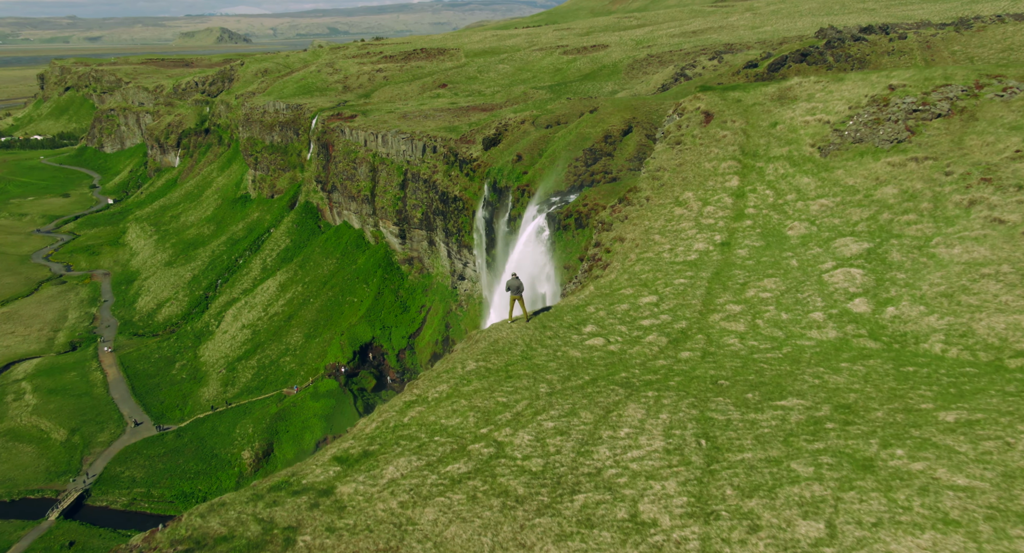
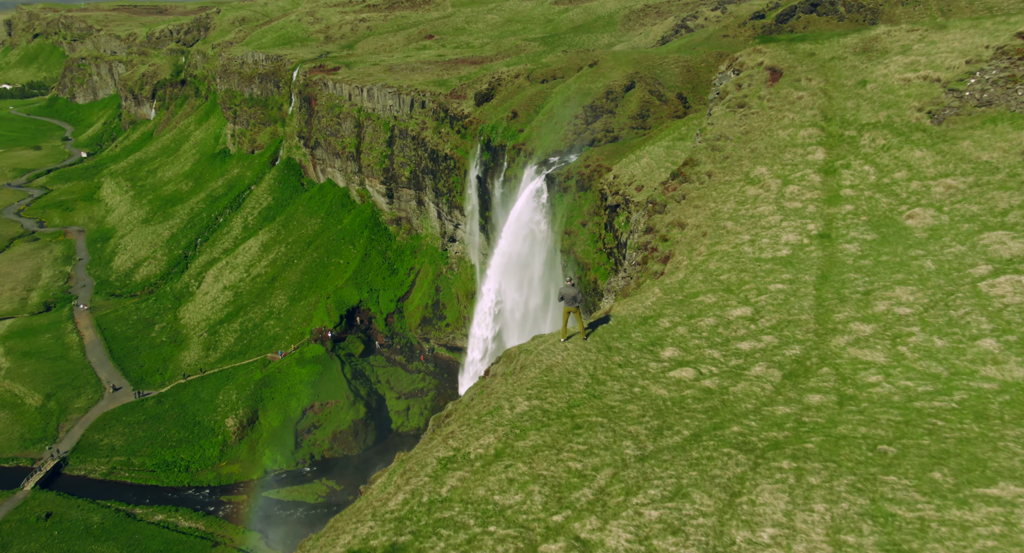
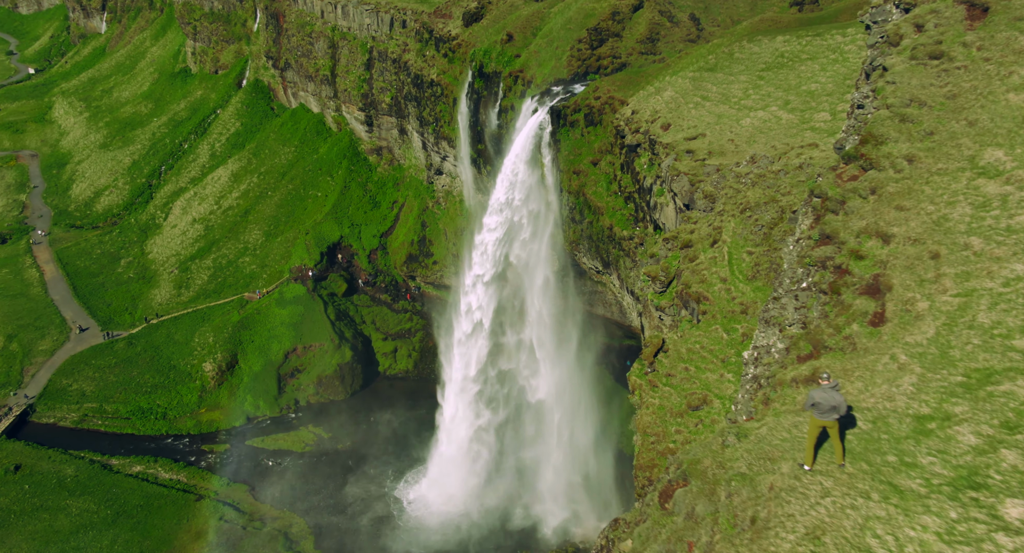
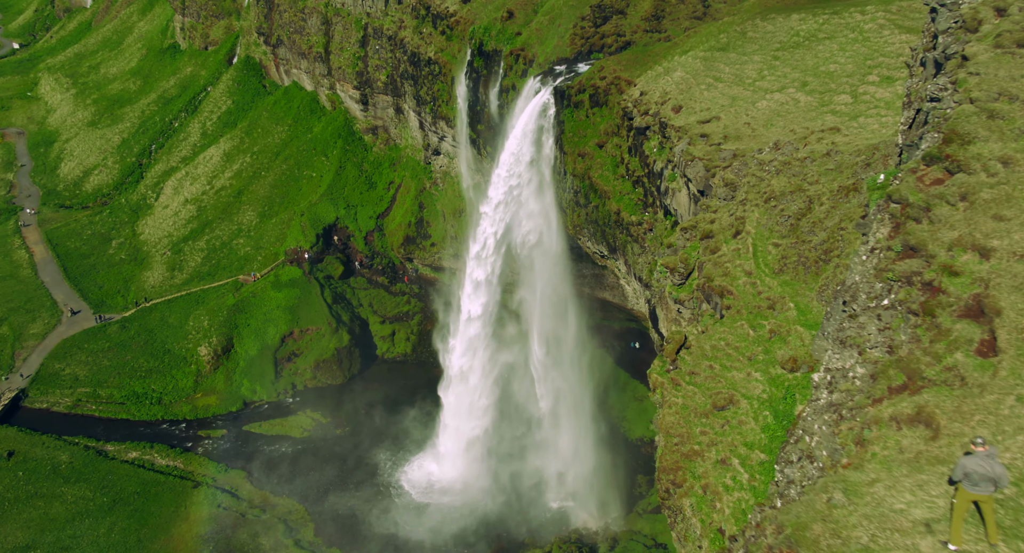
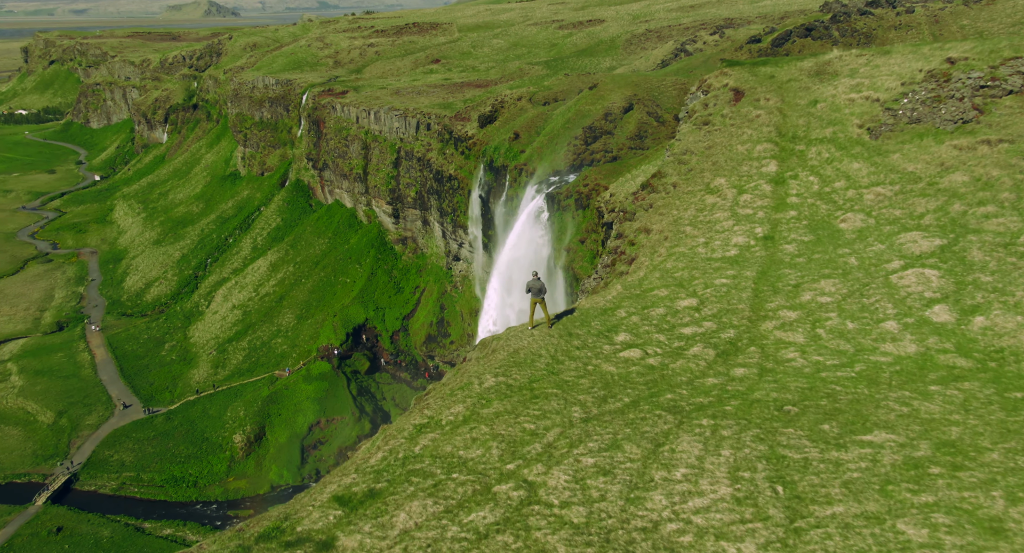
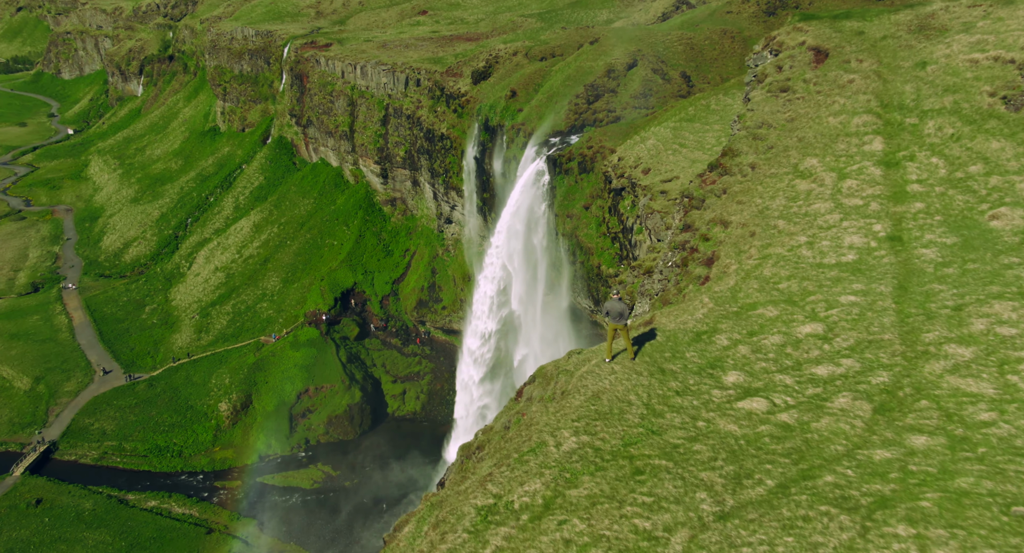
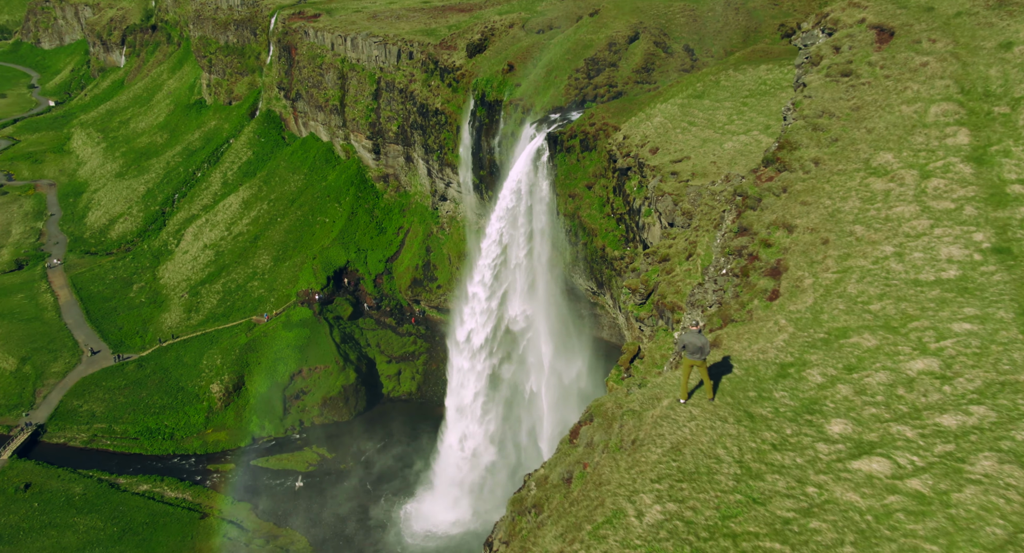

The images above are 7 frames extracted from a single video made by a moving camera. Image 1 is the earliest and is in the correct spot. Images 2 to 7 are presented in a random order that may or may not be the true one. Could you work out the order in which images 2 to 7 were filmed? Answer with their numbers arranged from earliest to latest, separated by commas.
5, 2, 6, 7, 3, 4
